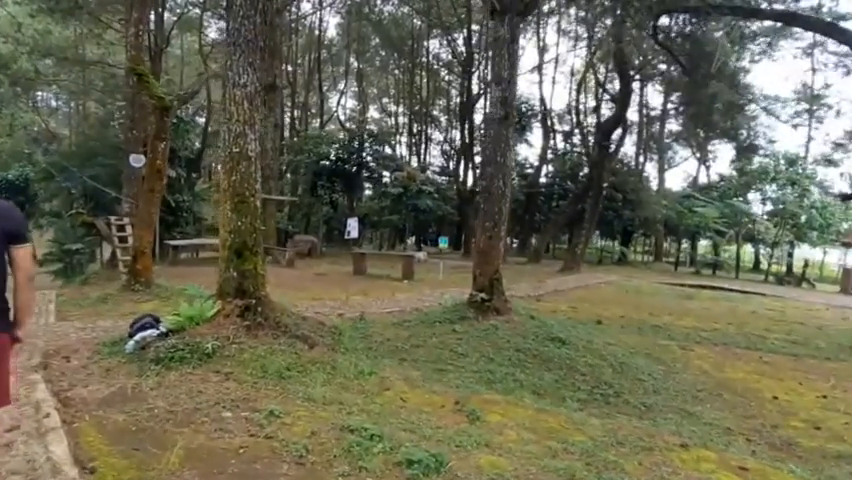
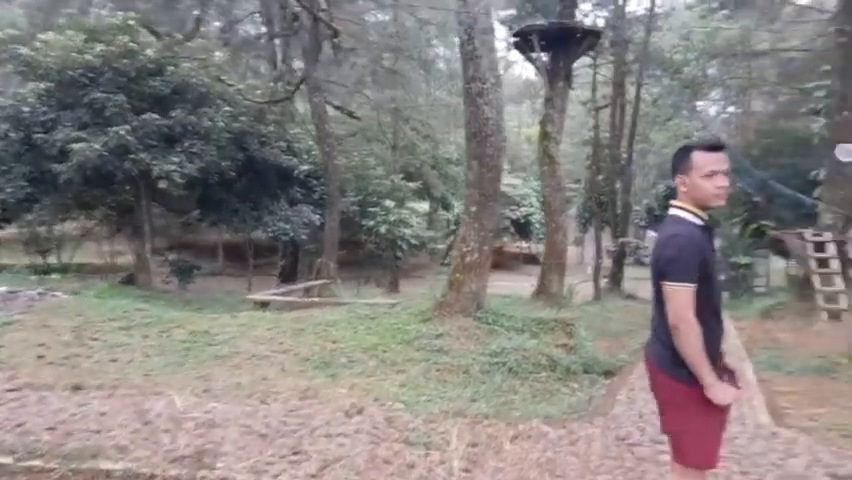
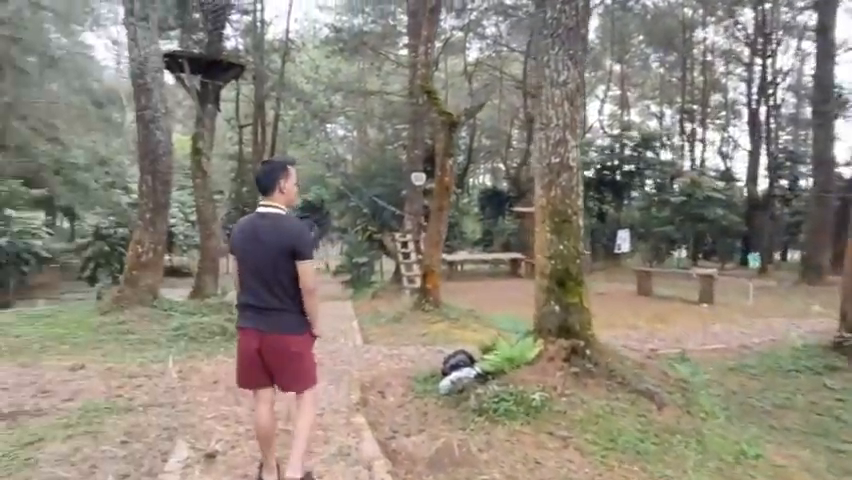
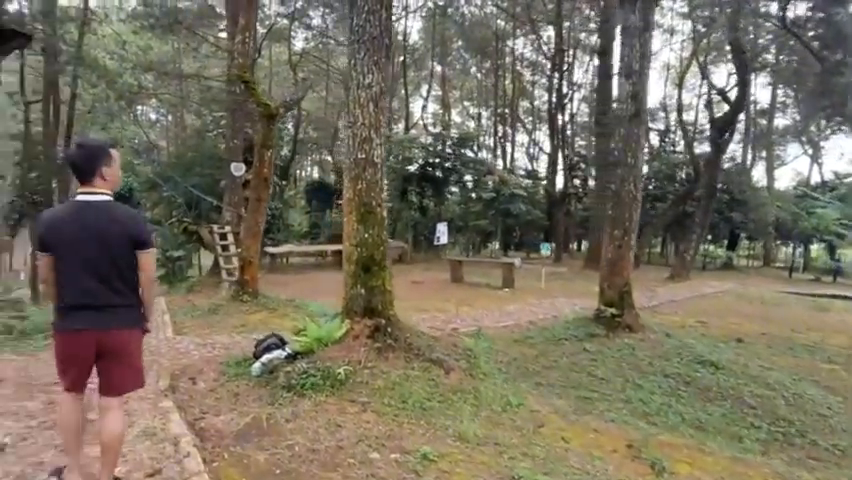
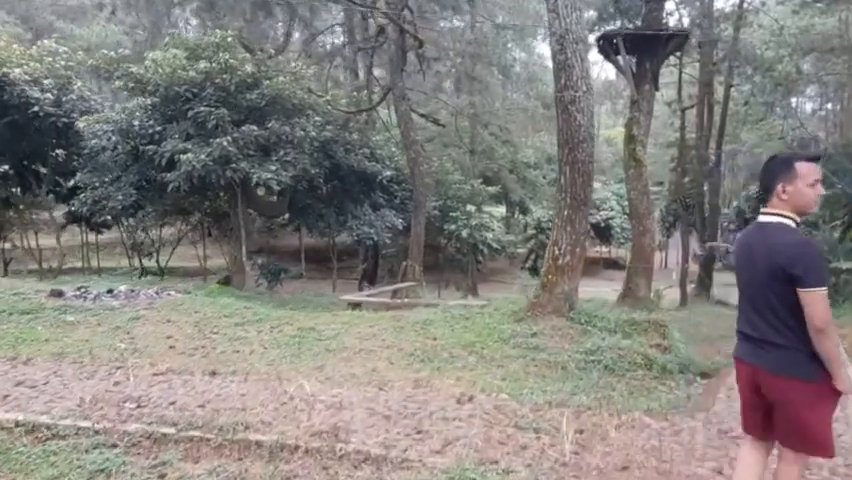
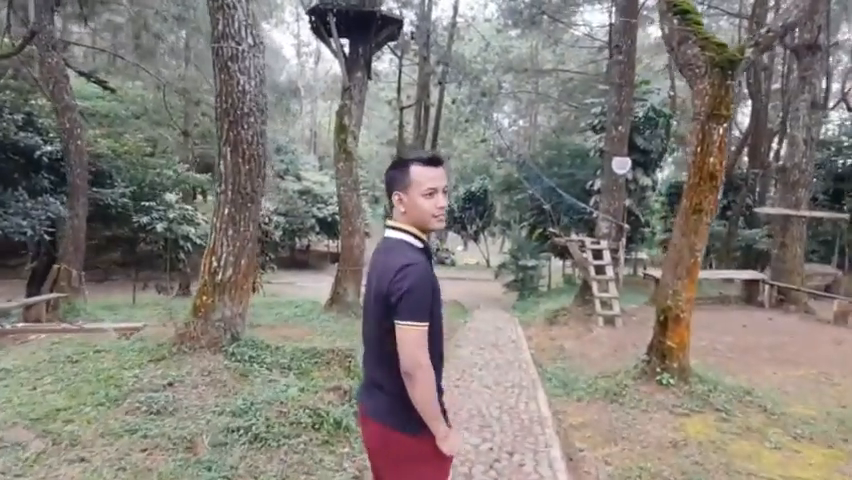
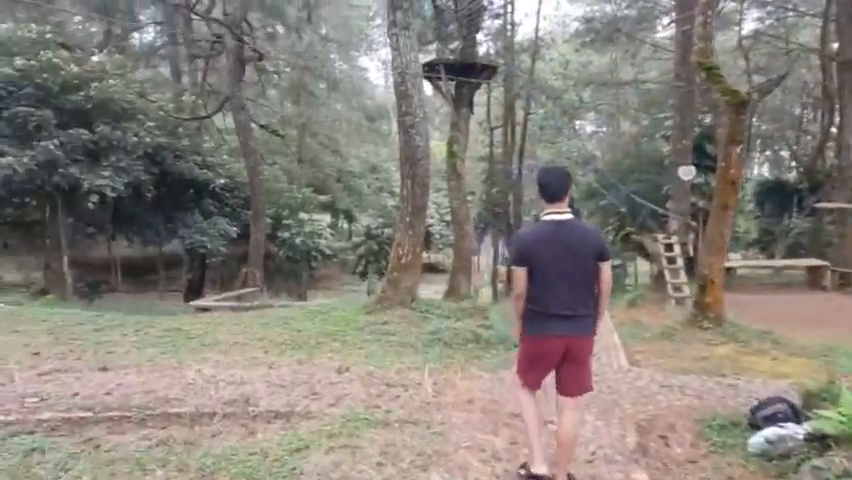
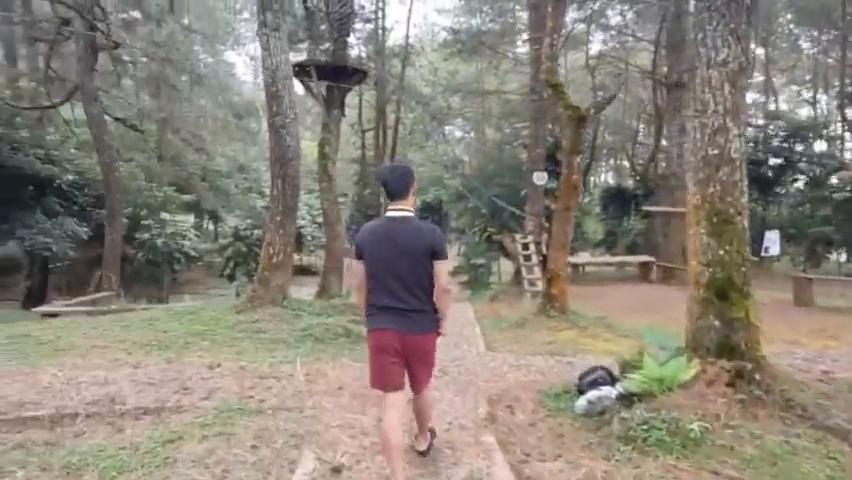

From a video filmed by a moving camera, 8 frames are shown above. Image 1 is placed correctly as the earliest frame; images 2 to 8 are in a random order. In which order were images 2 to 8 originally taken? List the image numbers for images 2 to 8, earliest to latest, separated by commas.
4, 3, 8, 7, 5, 2, 6
